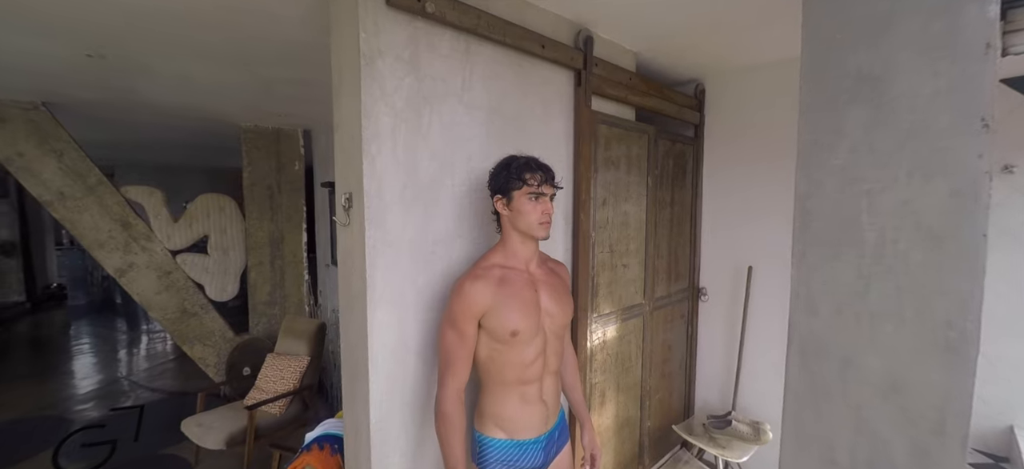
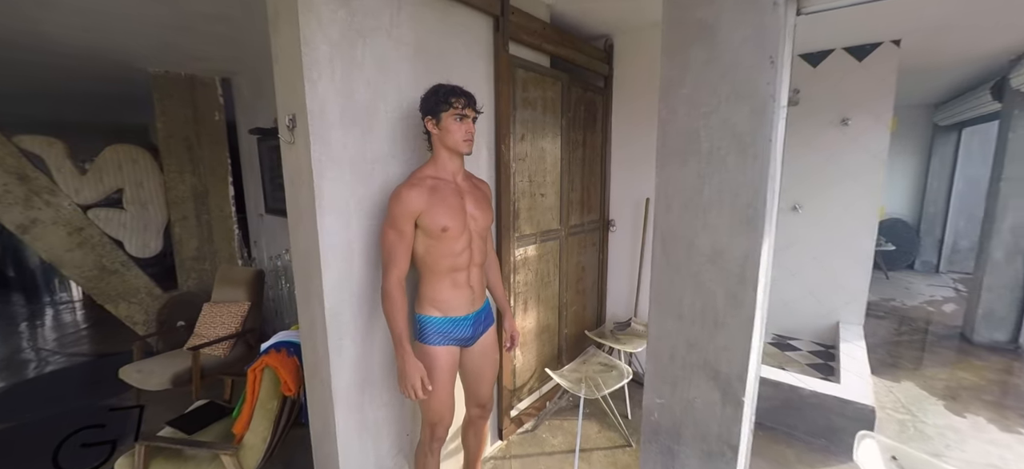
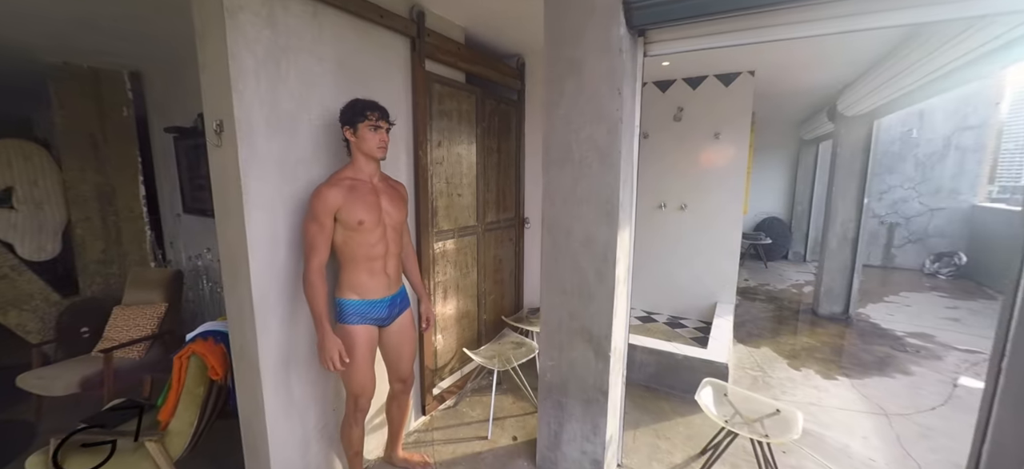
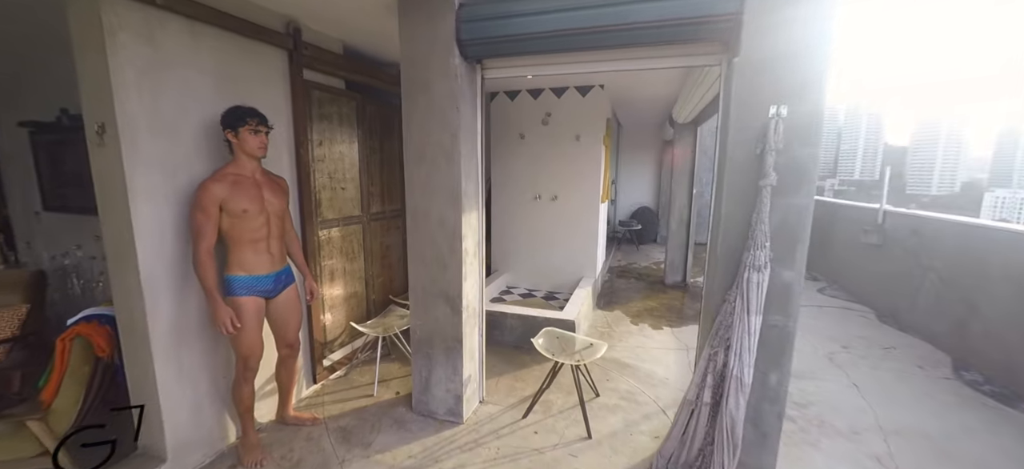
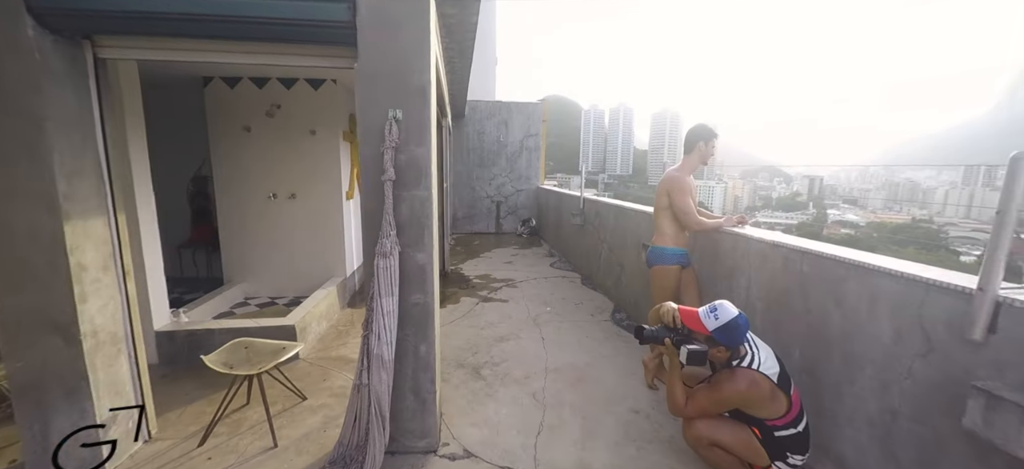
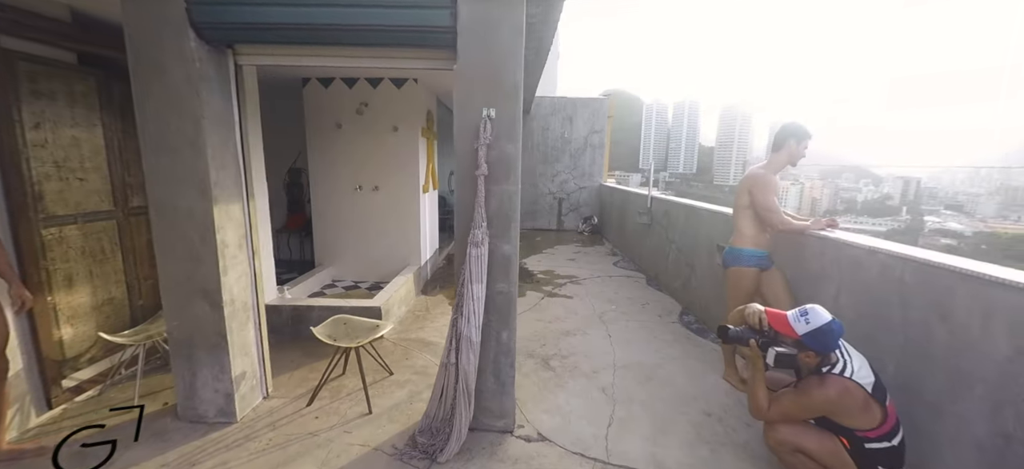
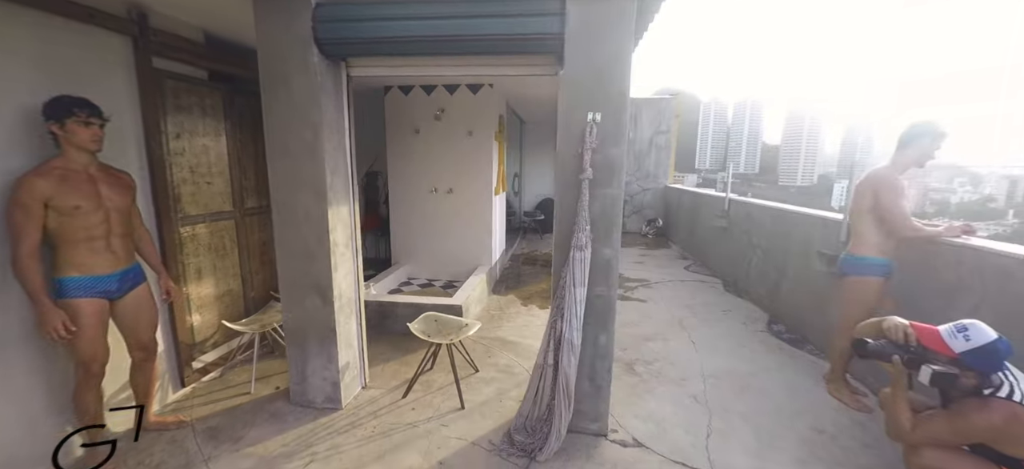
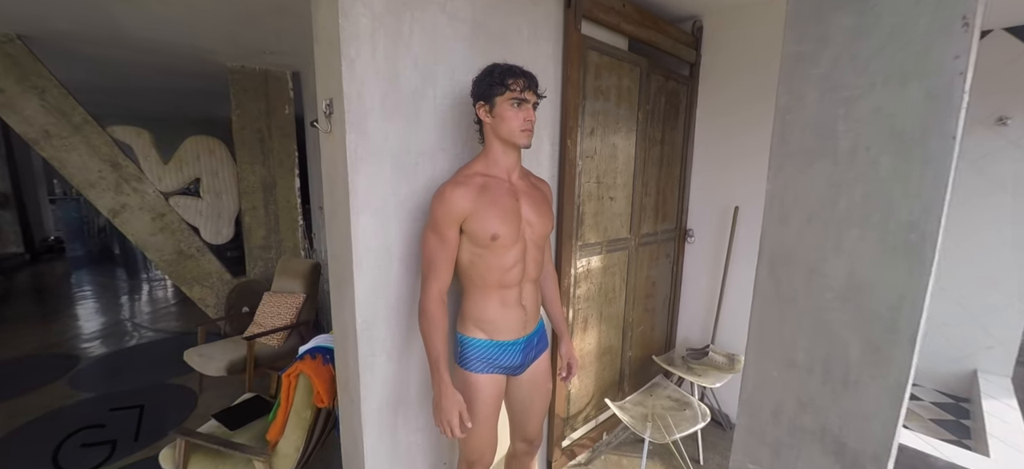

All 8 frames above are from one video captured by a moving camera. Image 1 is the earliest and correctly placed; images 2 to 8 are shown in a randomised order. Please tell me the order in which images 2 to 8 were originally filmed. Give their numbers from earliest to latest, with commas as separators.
8, 2, 3, 4, 7, 6, 5
